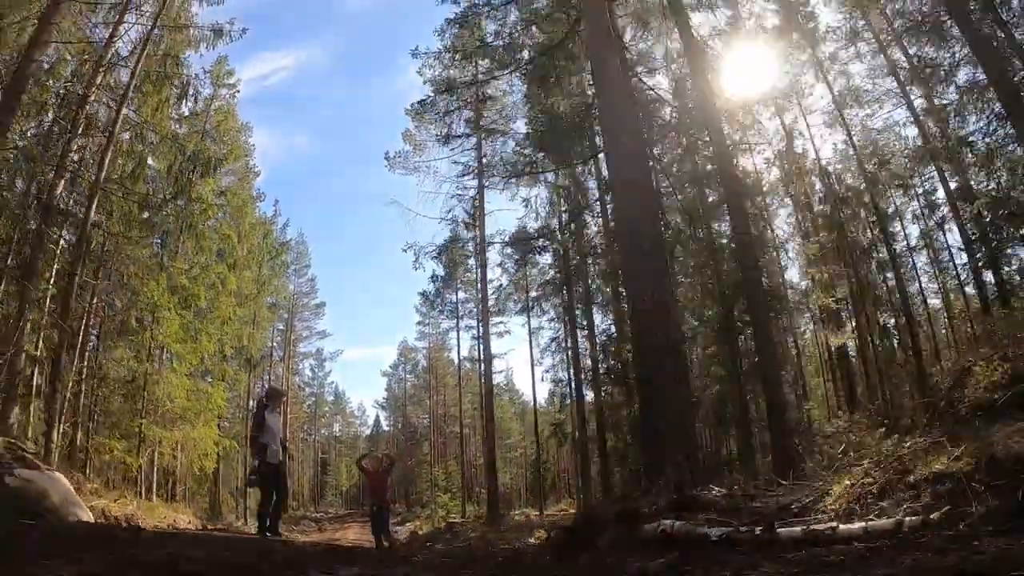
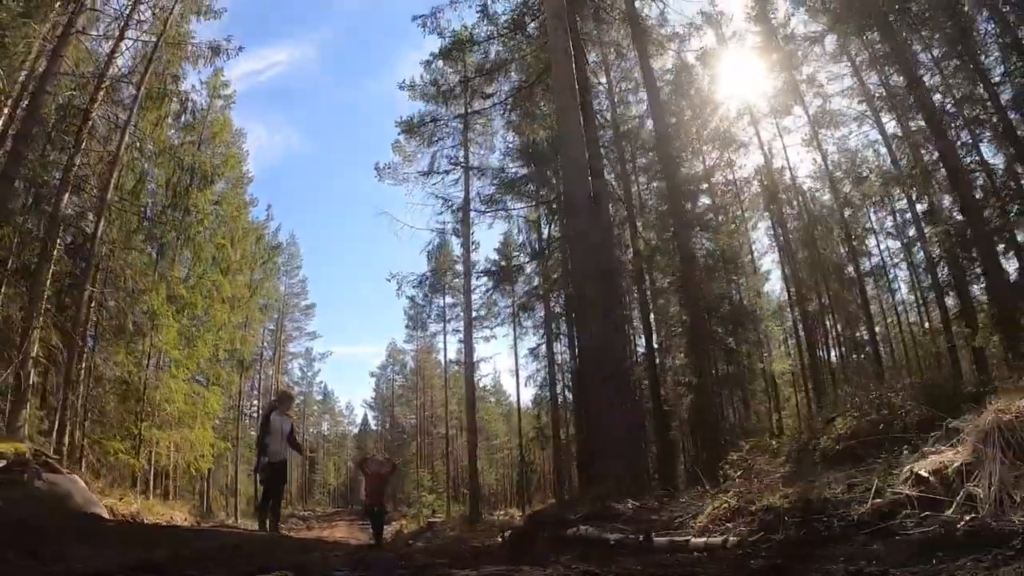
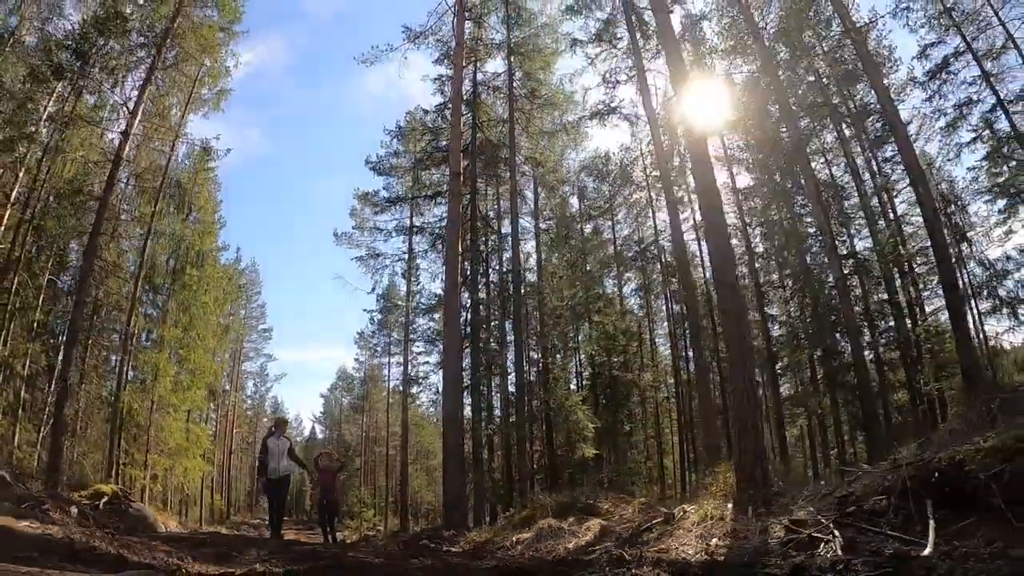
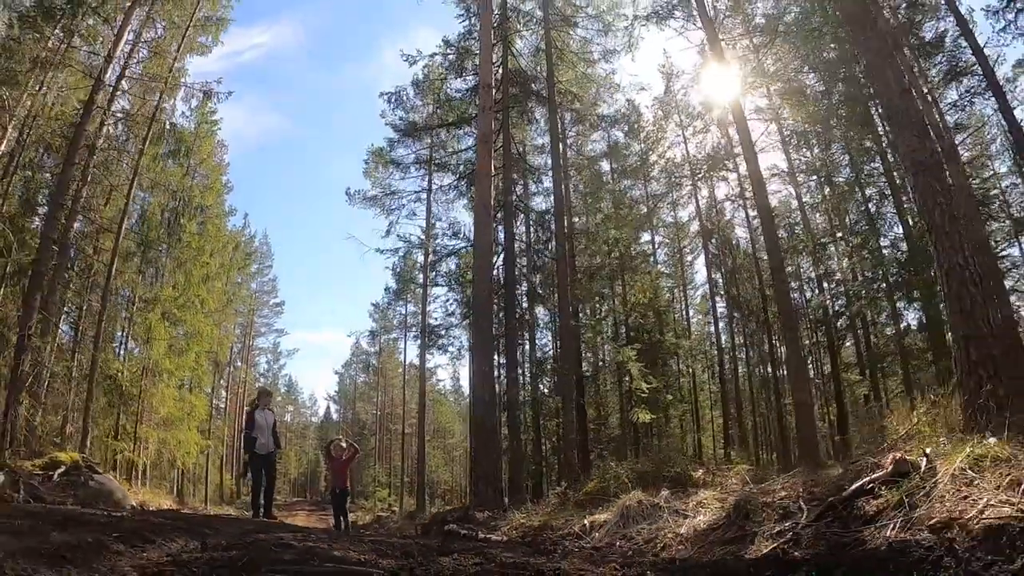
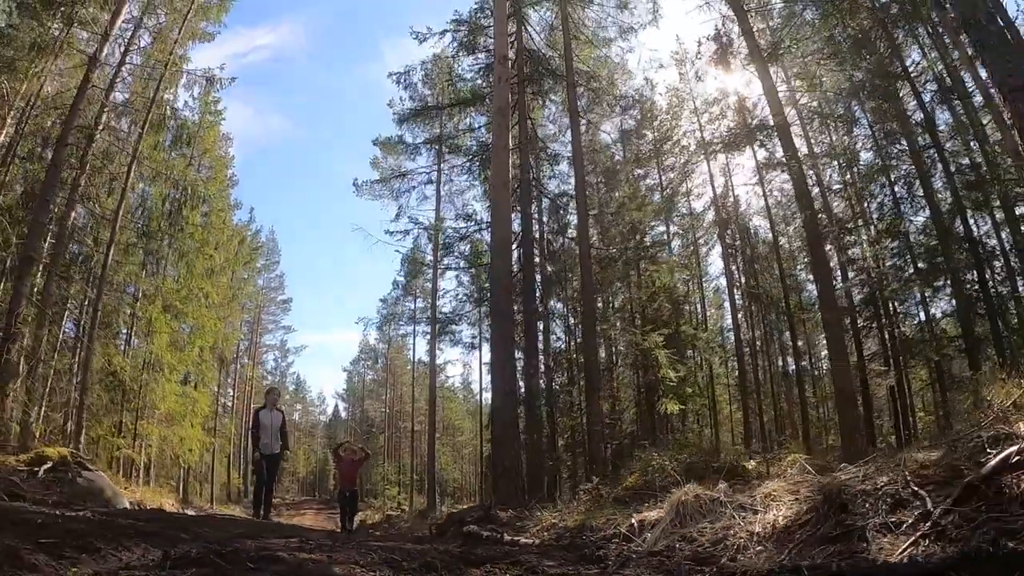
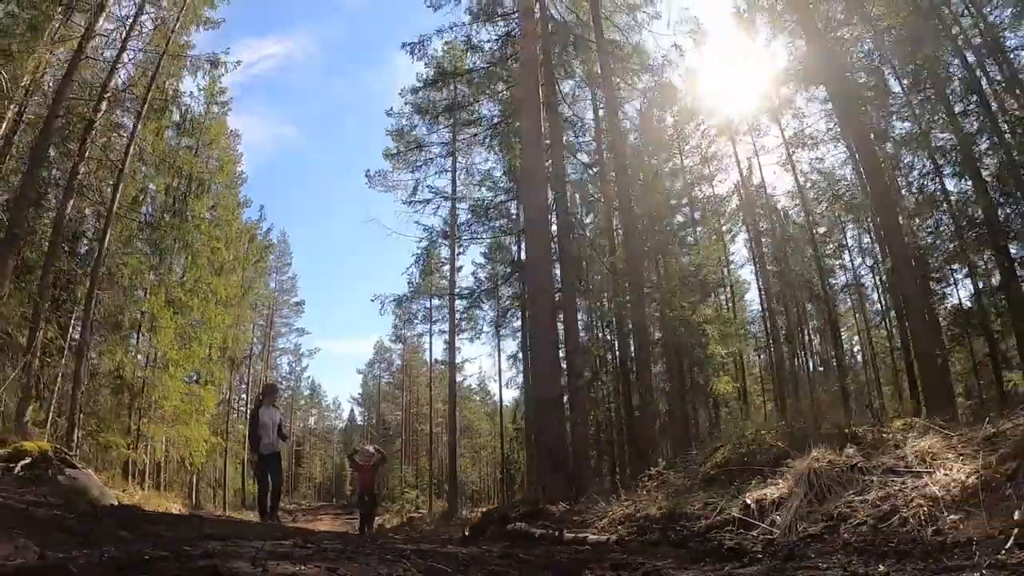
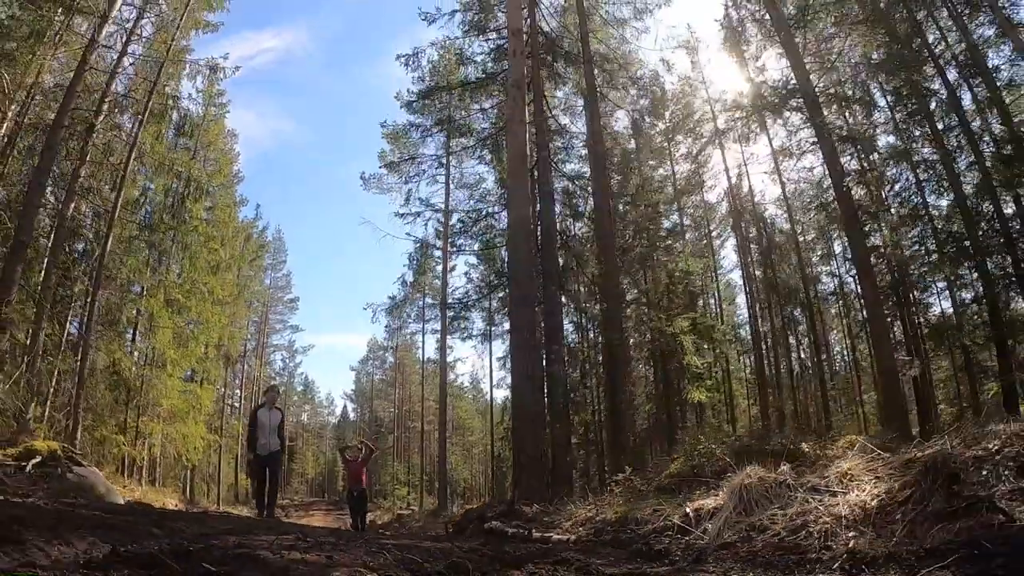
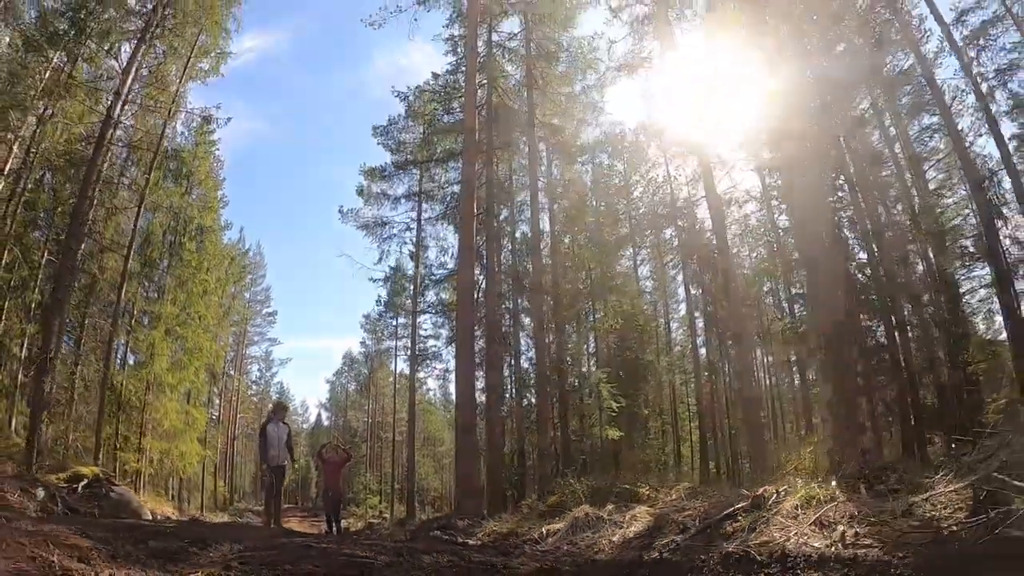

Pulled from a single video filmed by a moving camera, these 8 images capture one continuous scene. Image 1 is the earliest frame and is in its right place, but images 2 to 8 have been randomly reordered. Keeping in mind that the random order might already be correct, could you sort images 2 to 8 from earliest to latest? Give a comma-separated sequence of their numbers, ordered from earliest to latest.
2, 6, 7, 5, 4, 8, 3
